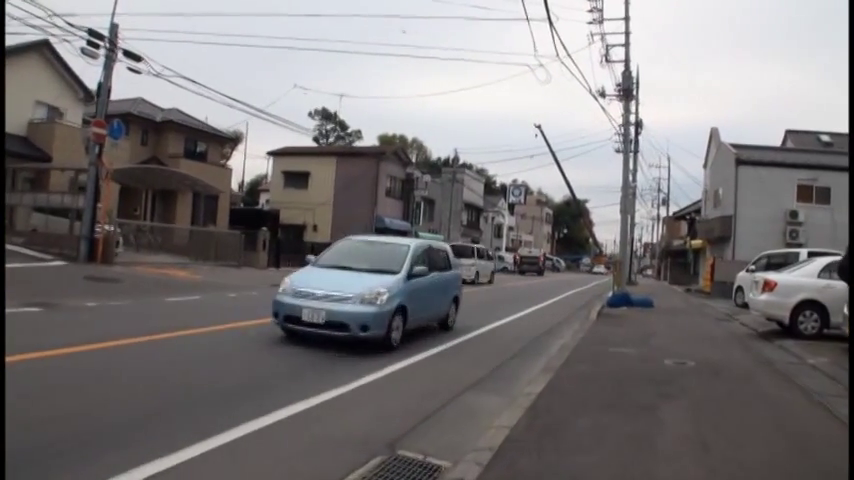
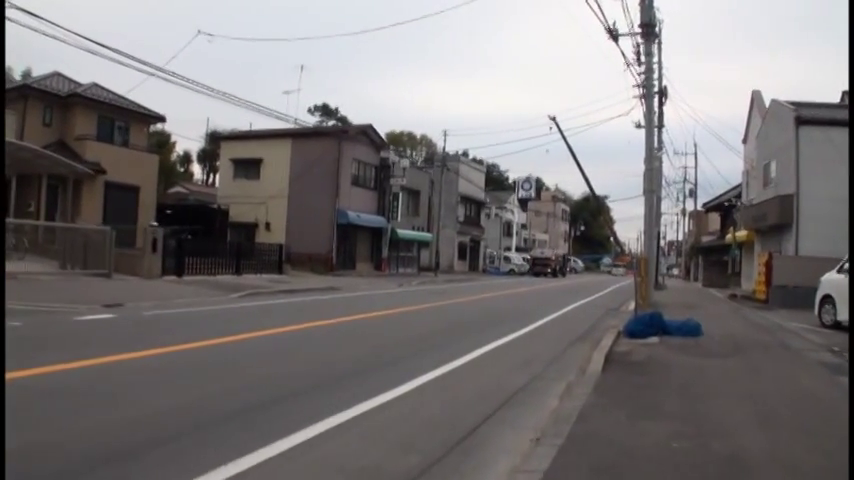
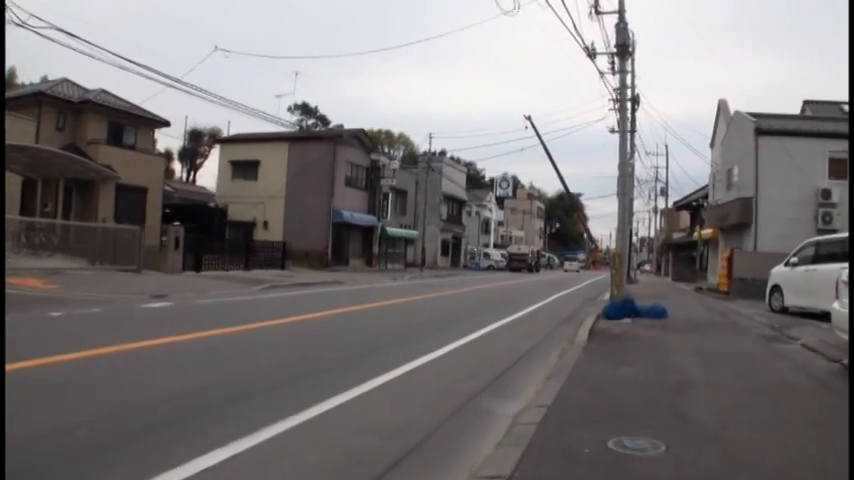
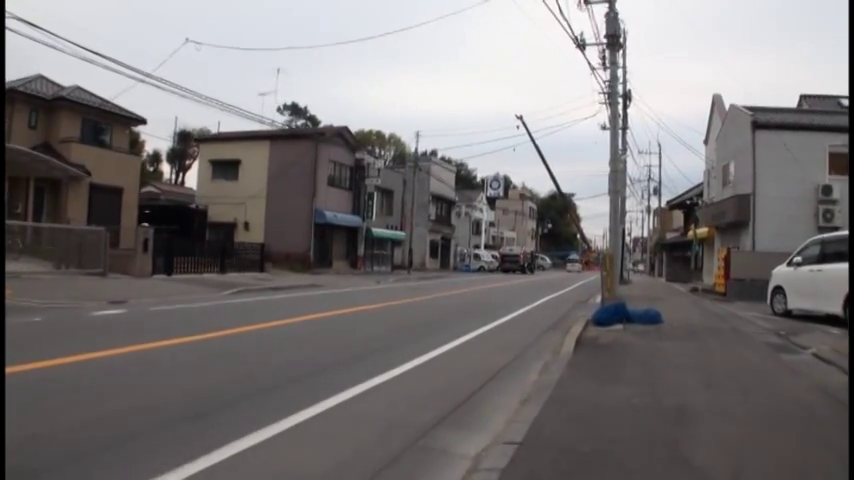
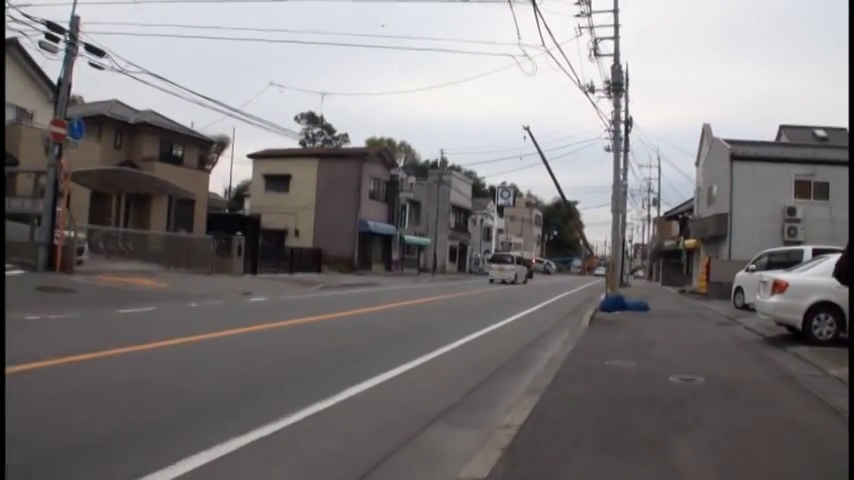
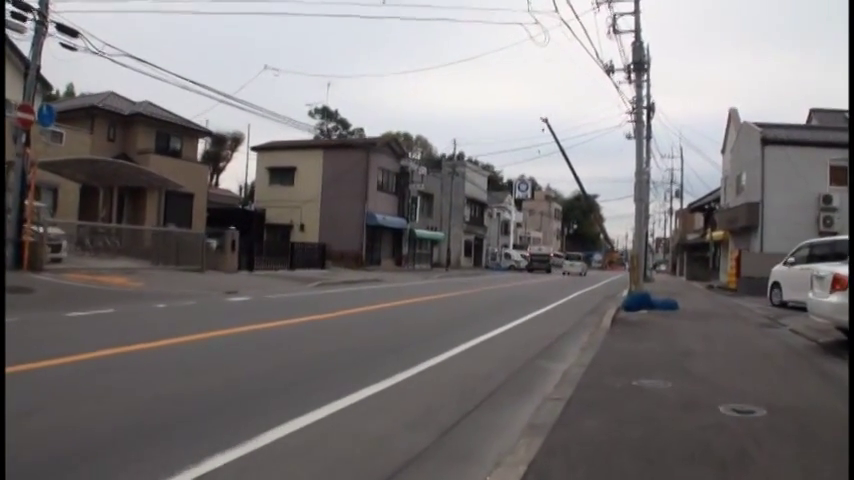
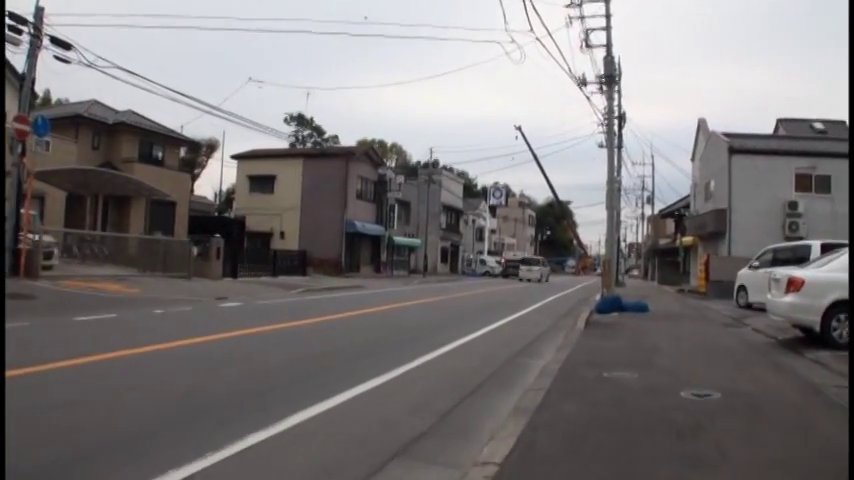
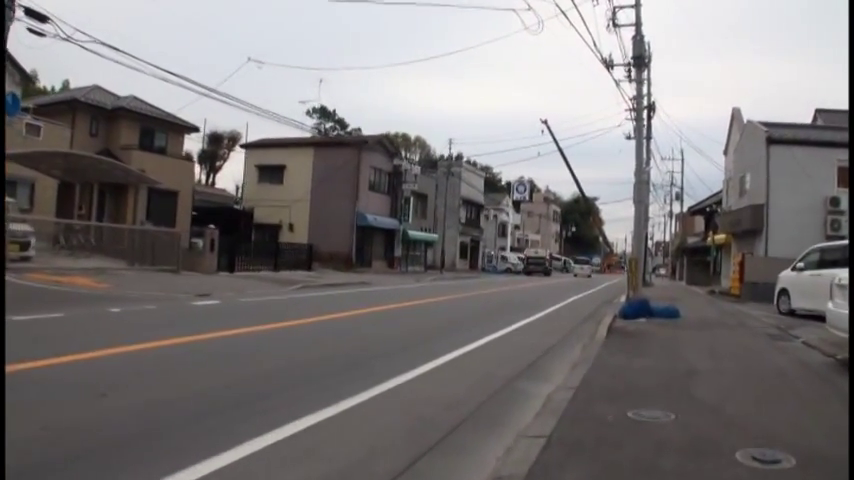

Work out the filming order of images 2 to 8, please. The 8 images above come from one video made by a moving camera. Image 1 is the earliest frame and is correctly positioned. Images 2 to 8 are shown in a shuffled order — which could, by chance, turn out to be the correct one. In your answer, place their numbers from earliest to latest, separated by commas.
5, 7, 6, 8, 3, 4, 2
